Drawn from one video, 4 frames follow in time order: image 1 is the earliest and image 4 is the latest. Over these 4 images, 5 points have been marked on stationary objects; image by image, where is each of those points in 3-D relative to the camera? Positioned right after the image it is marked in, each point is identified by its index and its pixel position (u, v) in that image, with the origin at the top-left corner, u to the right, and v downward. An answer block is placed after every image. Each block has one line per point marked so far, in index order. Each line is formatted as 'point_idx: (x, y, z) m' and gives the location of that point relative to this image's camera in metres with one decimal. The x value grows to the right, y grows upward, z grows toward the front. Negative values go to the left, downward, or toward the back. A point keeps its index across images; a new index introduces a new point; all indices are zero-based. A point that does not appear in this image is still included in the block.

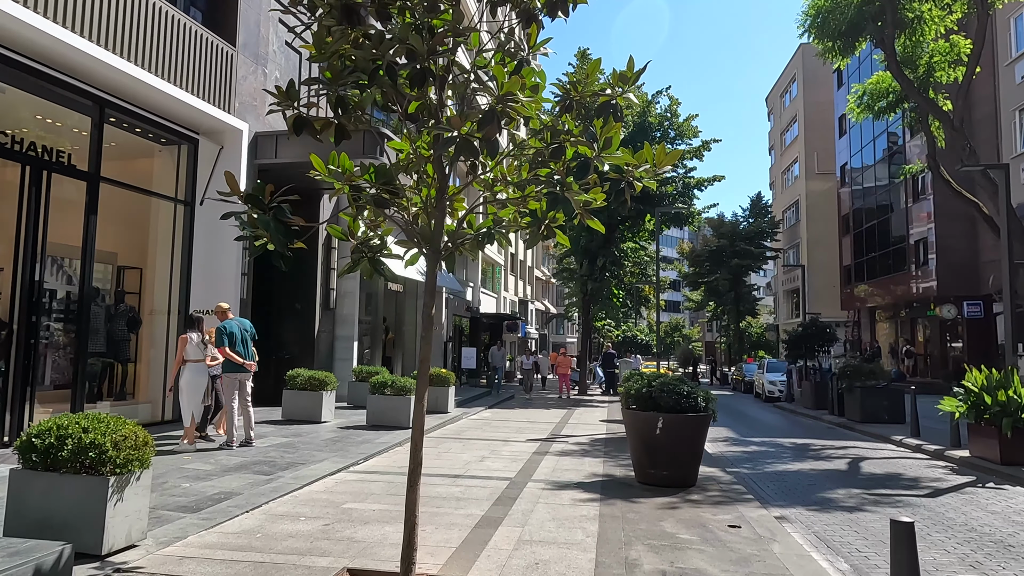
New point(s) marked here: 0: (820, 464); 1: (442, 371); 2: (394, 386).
0: (+4.7, -2.7, +10.0) m
1: (-1.5, -1.8, +14.0) m
2: (-2.0, -1.7, +11.4) m
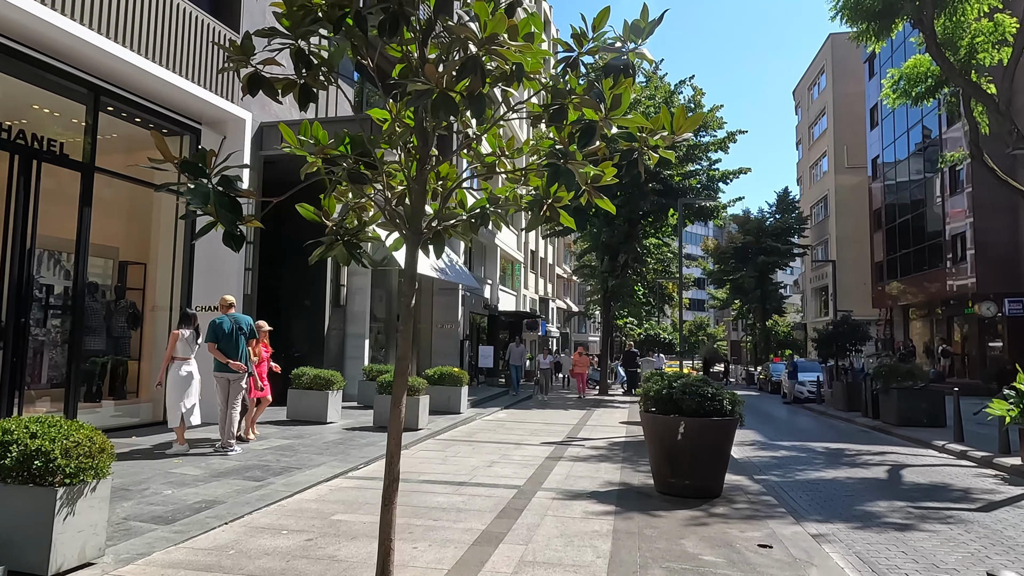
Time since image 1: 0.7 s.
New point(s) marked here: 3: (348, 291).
0: (+4.8, -2.6, +9.3) m
1: (-1.2, -1.7, +13.5) m
2: (-1.8, -1.6, +10.9) m
3: (-3.8, -0.1, +15.1) m
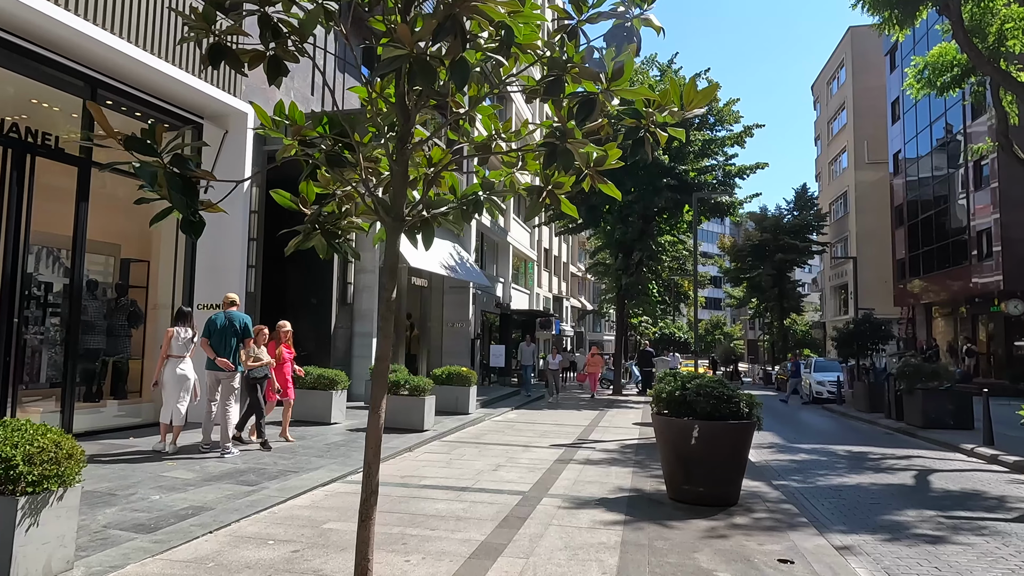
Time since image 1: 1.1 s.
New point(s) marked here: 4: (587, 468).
0: (+4.9, -2.5, +8.8) m
1: (-1.0, -1.6, +13.2) m
2: (-1.7, -1.6, +10.6) m
3: (-3.5, 0.0, +14.8) m
4: (+0.9, -2.3, +8.3) m
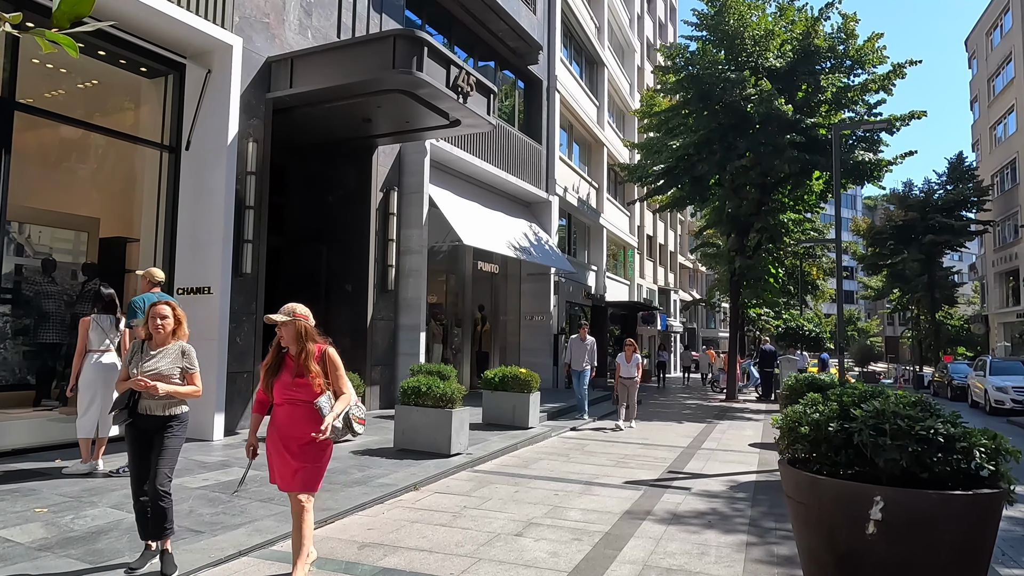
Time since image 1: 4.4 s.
0: (+5.3, -2.1, +5.0) m
1: (+0.2, -1.3, +10.3) m
2: (-0.9, -1.3, +7.9) m
3: (-2.1, +0.3, +12.4) m
4: (+1.3, -1.9, +5.2) m
